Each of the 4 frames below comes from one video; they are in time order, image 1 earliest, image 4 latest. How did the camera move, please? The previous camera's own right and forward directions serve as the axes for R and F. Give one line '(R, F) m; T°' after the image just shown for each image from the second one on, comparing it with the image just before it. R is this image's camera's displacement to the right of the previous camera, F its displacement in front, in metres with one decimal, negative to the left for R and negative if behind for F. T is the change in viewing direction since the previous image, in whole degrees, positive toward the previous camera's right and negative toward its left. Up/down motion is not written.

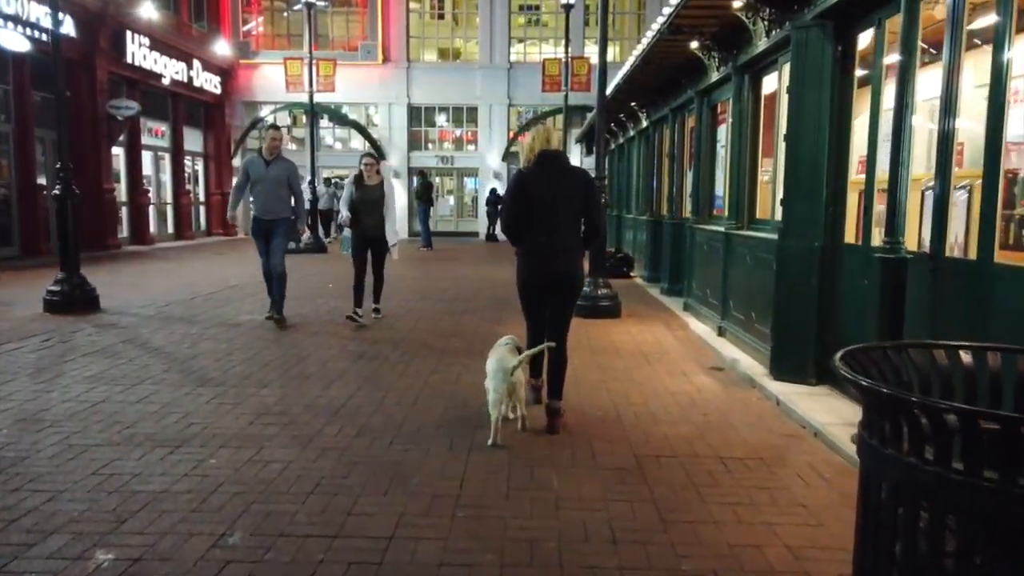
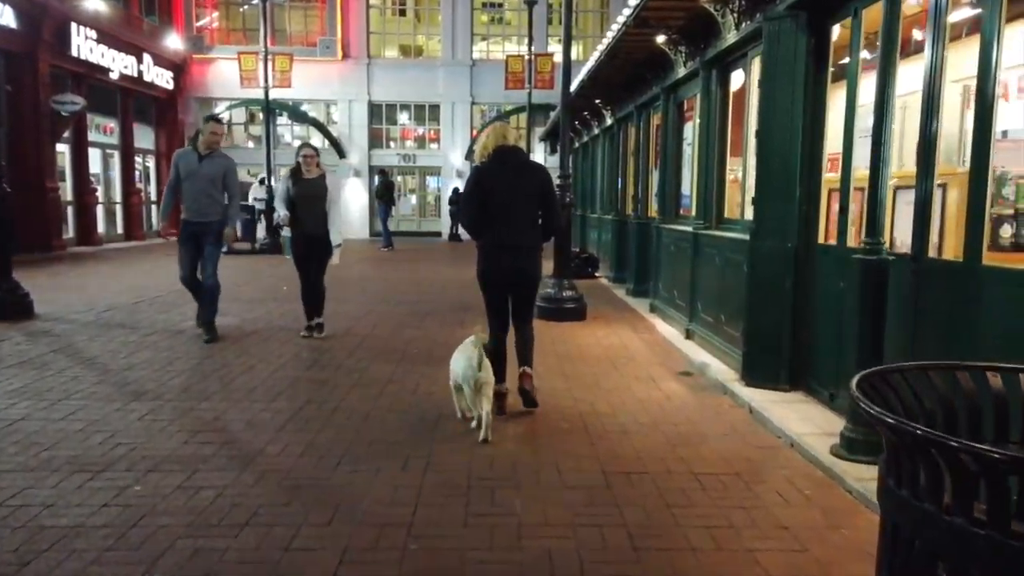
(0.0, +0.4) m; +3°
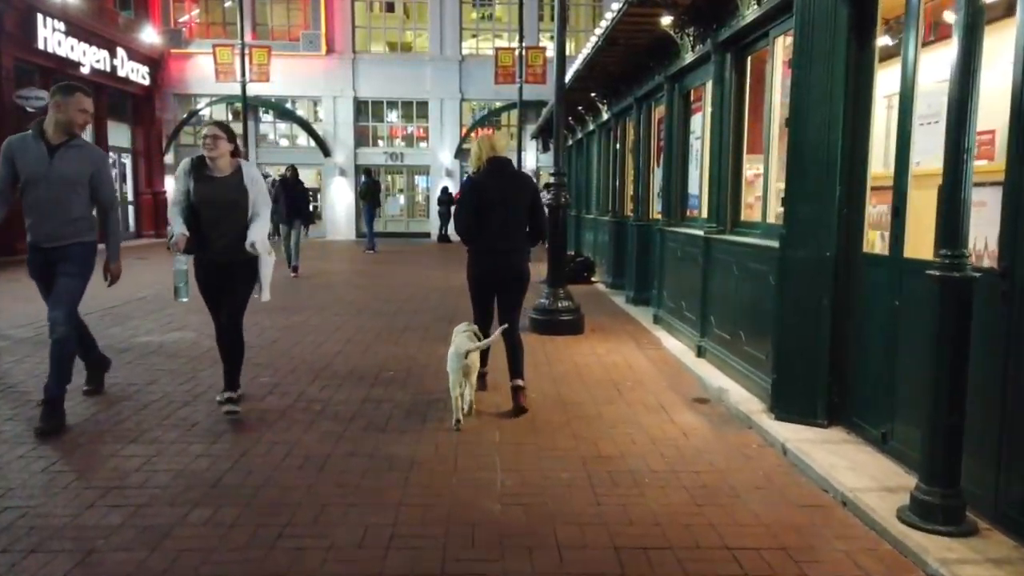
(0.0, +1.0) m; +1°
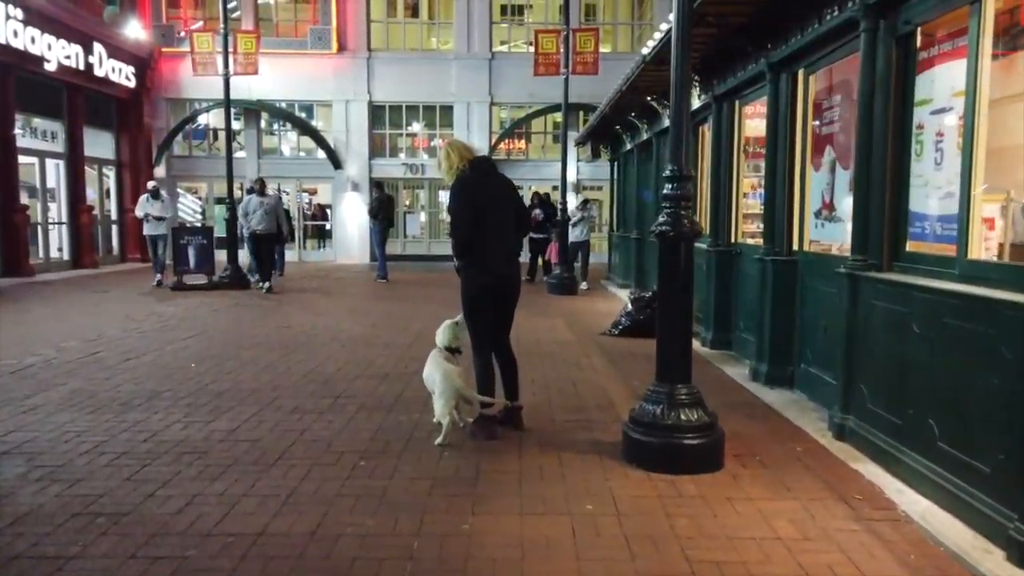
(-0.4, +4.0) m; -2°
